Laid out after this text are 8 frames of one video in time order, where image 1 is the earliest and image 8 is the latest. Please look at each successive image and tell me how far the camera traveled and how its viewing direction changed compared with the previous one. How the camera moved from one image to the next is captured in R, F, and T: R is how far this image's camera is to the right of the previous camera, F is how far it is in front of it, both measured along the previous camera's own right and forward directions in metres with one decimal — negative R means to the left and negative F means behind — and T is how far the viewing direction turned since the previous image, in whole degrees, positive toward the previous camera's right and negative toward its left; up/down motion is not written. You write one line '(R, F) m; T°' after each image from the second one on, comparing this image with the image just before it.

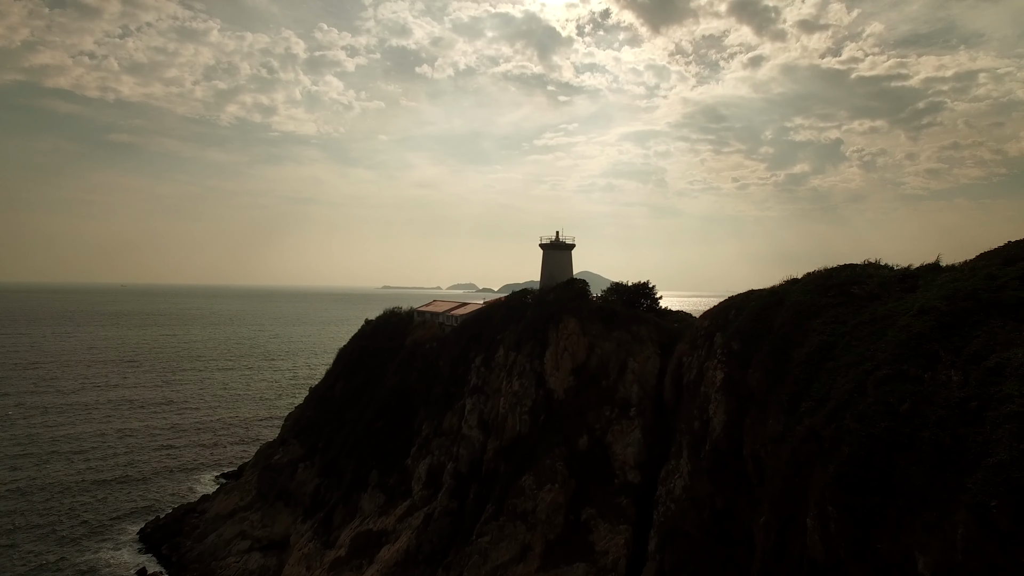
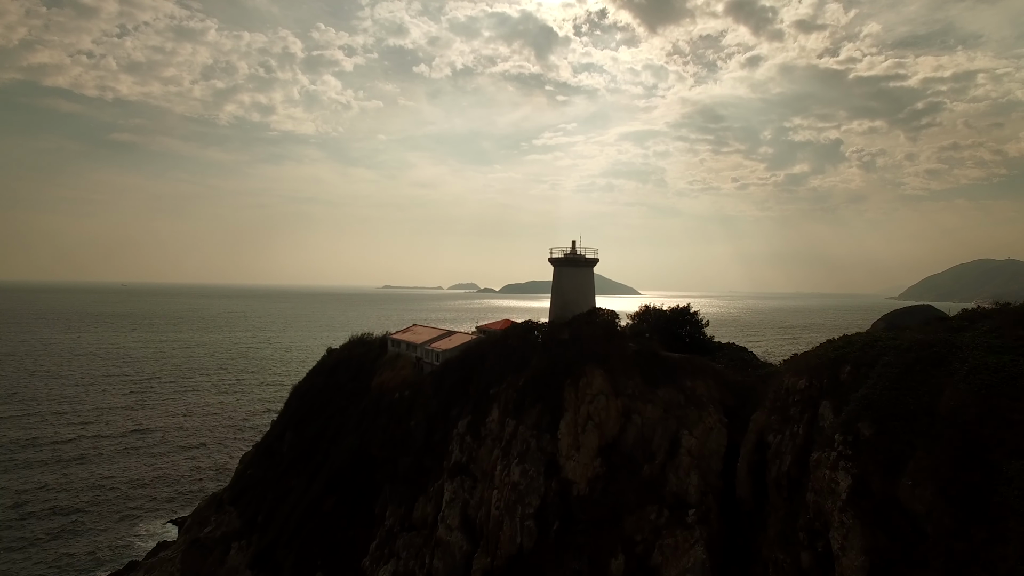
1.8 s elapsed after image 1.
(0.0, +4.8) m; 0°
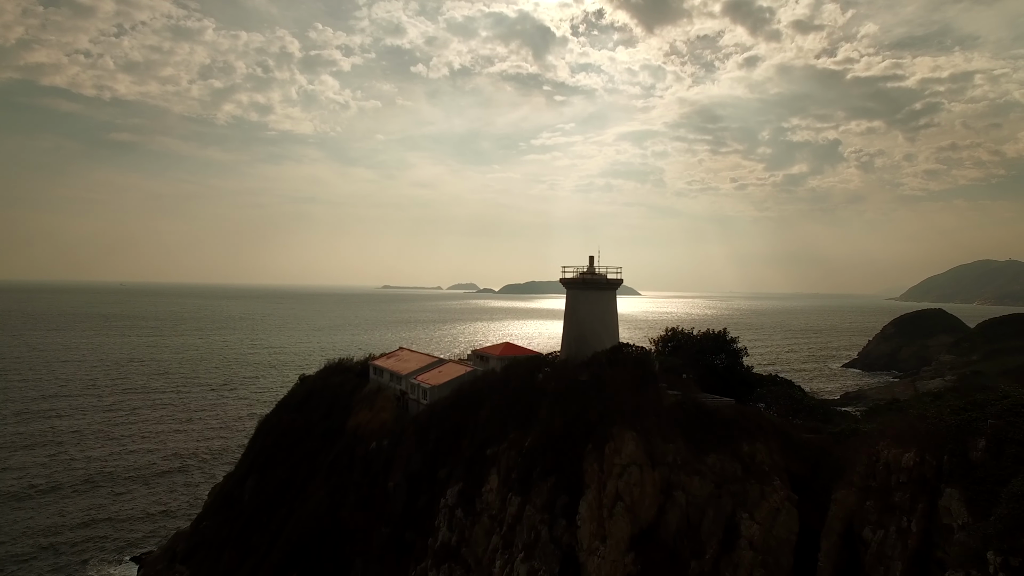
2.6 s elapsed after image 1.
(-0.1, +2.5) m; 0°
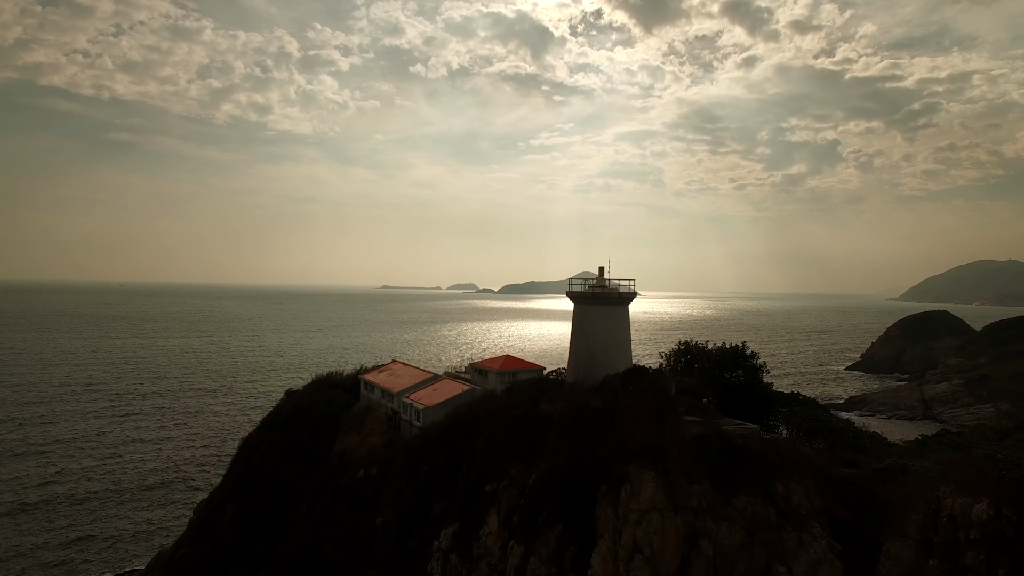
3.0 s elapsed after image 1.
(0.0, +1.0) m; 0°
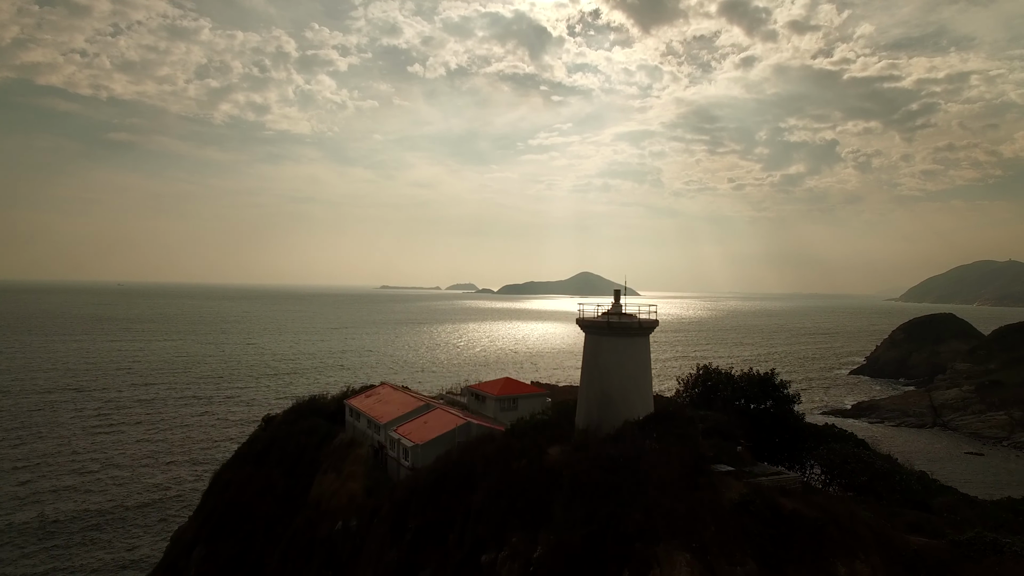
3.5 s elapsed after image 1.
(0.0, +1.3) m; 0°
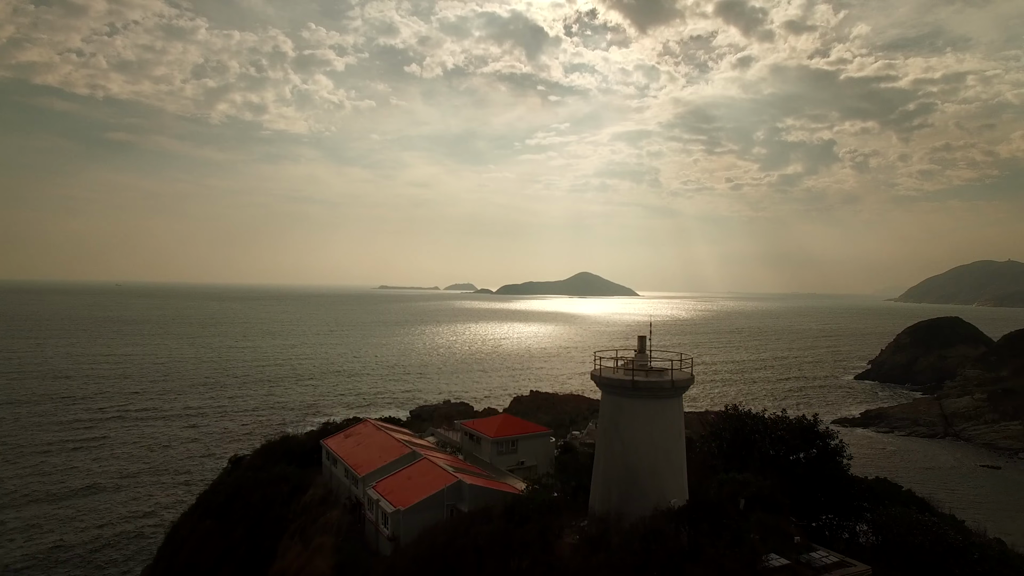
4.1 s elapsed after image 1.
(-1.0, +0.4) m; 0°
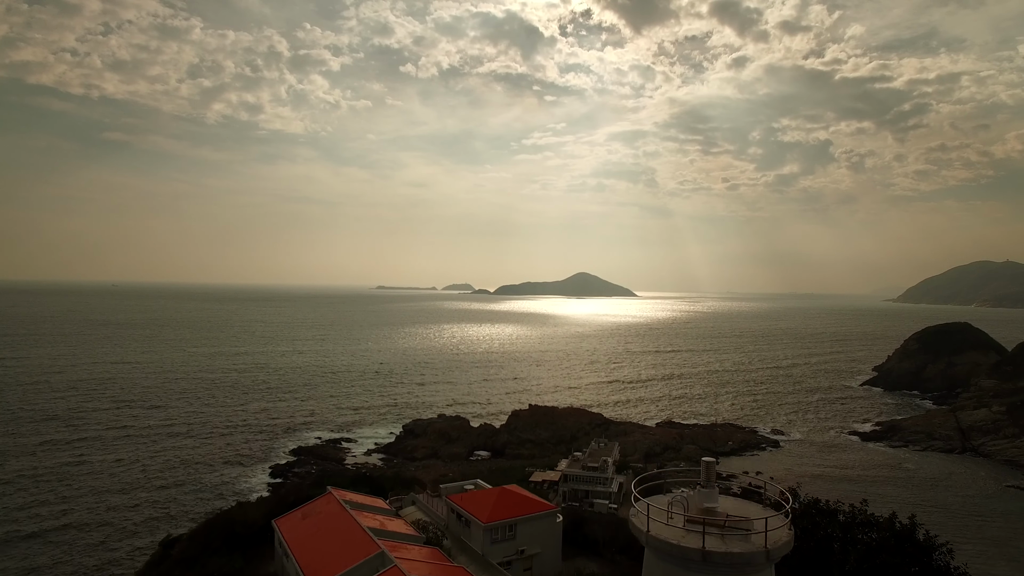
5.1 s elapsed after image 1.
(-0.4, +2.4) m; 0°
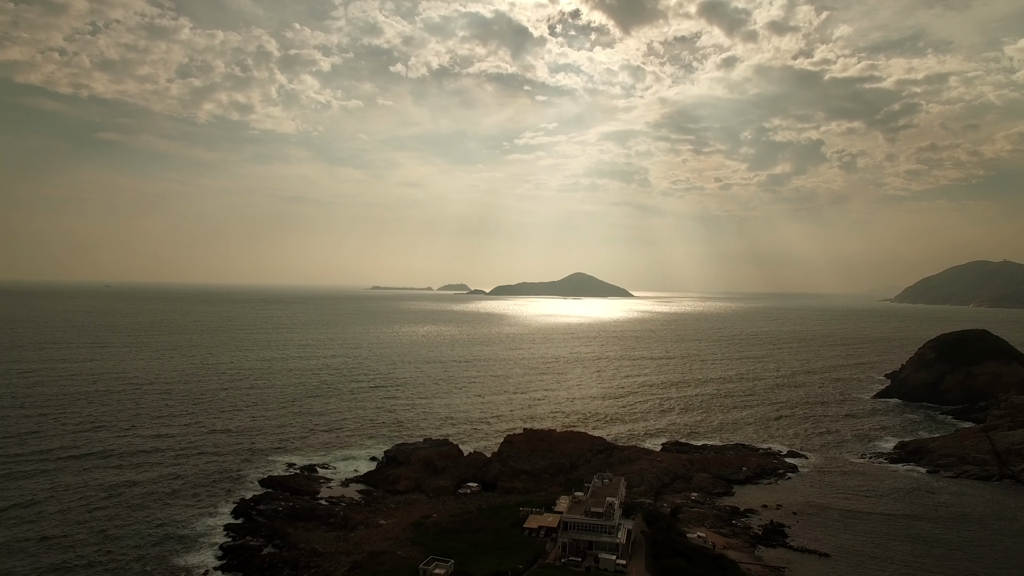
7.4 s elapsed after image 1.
(+0.2, +6.5) m; +1°
